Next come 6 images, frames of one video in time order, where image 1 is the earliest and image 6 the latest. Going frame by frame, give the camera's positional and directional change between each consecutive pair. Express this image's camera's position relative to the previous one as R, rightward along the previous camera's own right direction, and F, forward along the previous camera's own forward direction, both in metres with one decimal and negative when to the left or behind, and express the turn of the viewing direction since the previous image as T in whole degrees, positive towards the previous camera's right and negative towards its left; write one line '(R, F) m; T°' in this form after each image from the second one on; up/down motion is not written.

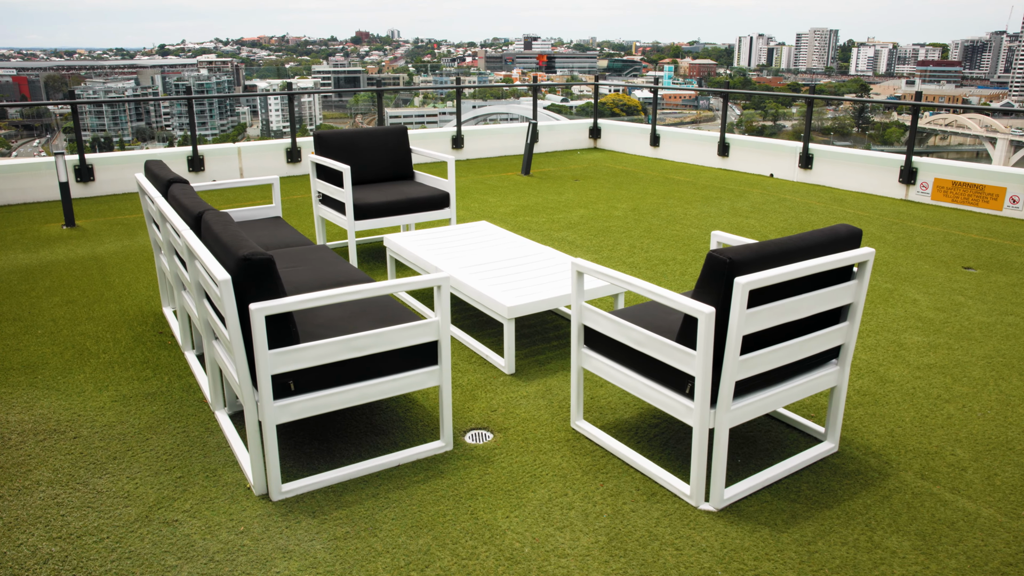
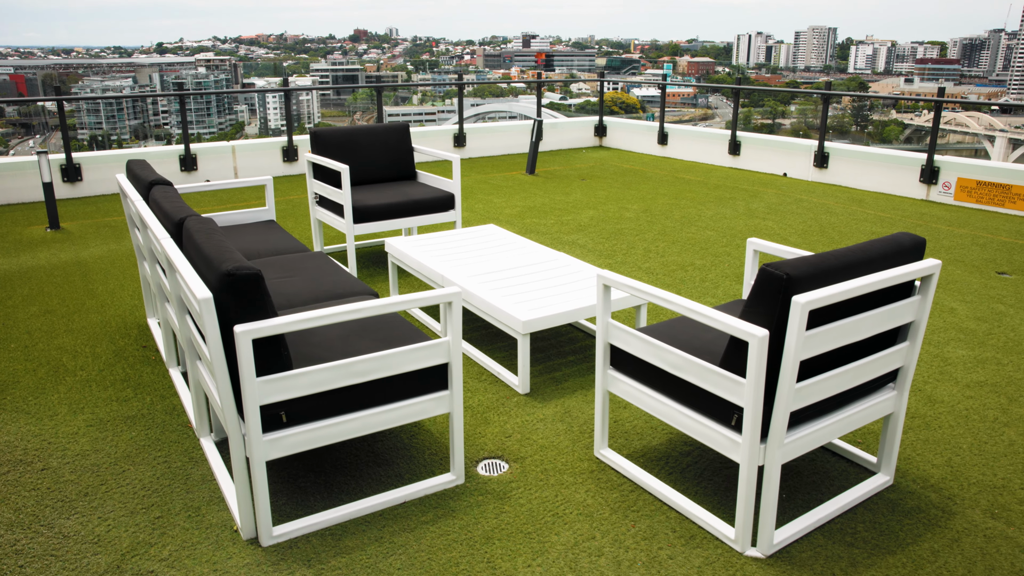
(-0.1, +0.3) m; 0°
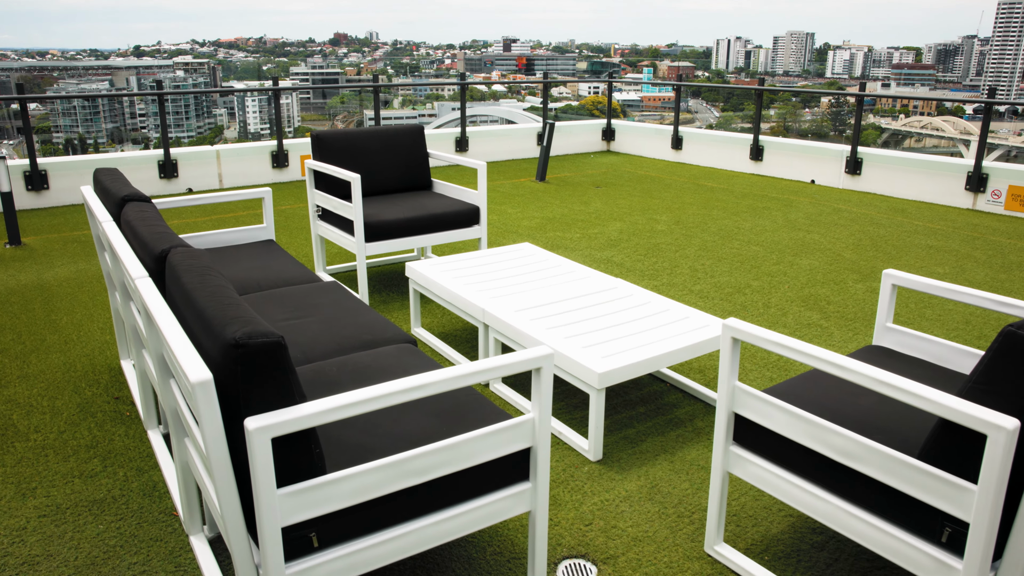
(-0.2, +0.6) m; +1°
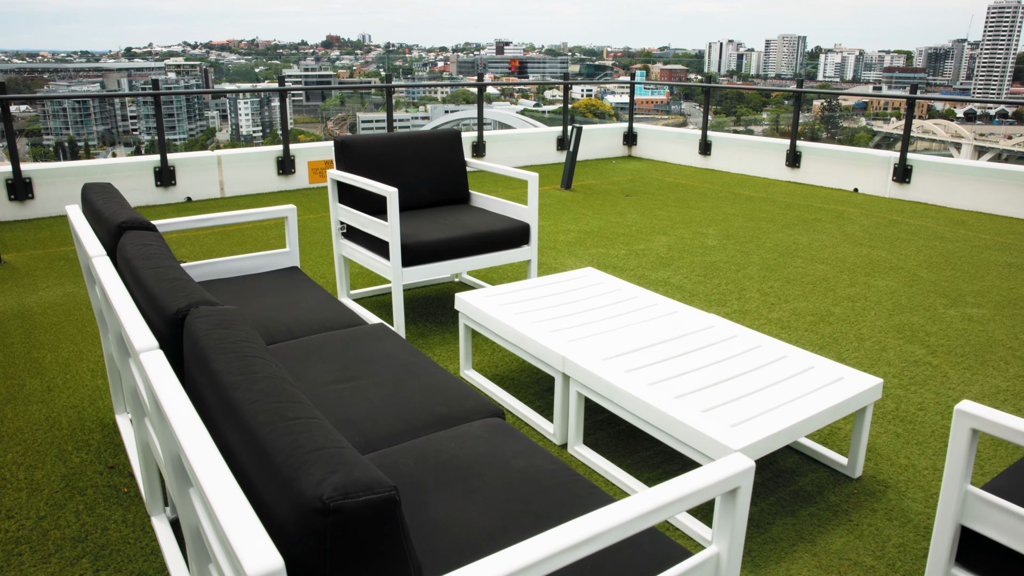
(-0.2, +0.5) m; +1°
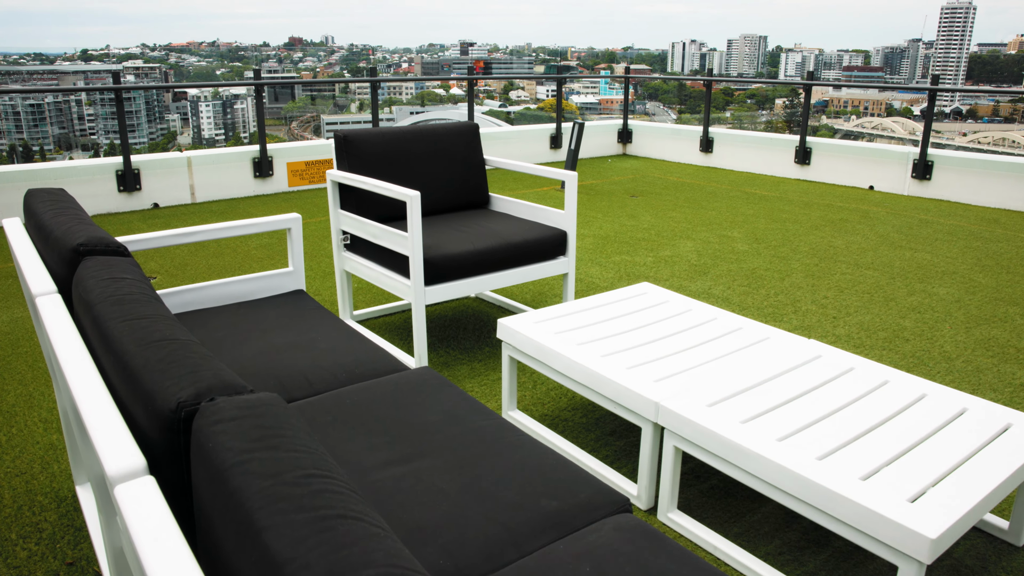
(-0.2, +0.5) m; +2°
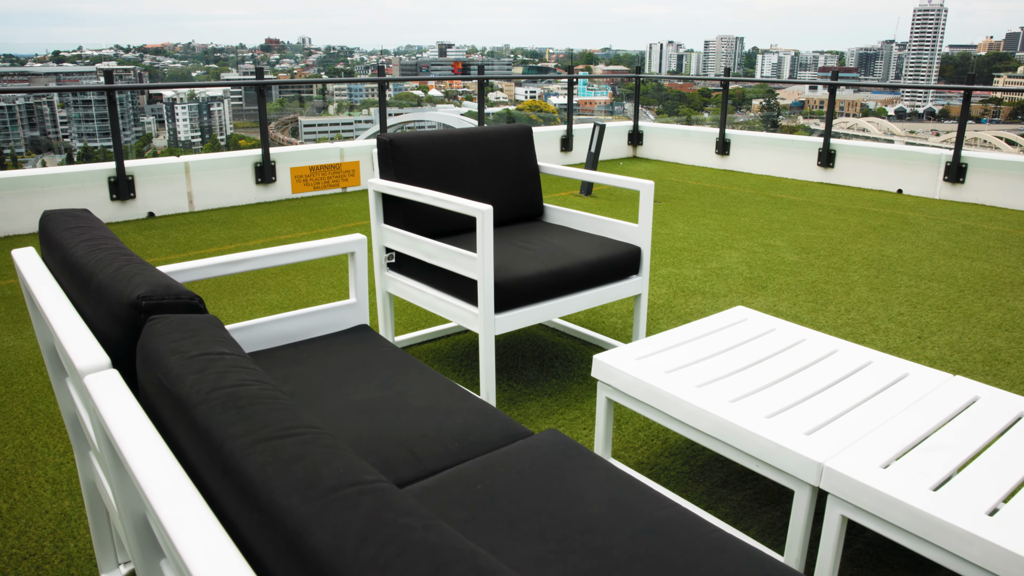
(-0.3, +0.3) m; +1°
